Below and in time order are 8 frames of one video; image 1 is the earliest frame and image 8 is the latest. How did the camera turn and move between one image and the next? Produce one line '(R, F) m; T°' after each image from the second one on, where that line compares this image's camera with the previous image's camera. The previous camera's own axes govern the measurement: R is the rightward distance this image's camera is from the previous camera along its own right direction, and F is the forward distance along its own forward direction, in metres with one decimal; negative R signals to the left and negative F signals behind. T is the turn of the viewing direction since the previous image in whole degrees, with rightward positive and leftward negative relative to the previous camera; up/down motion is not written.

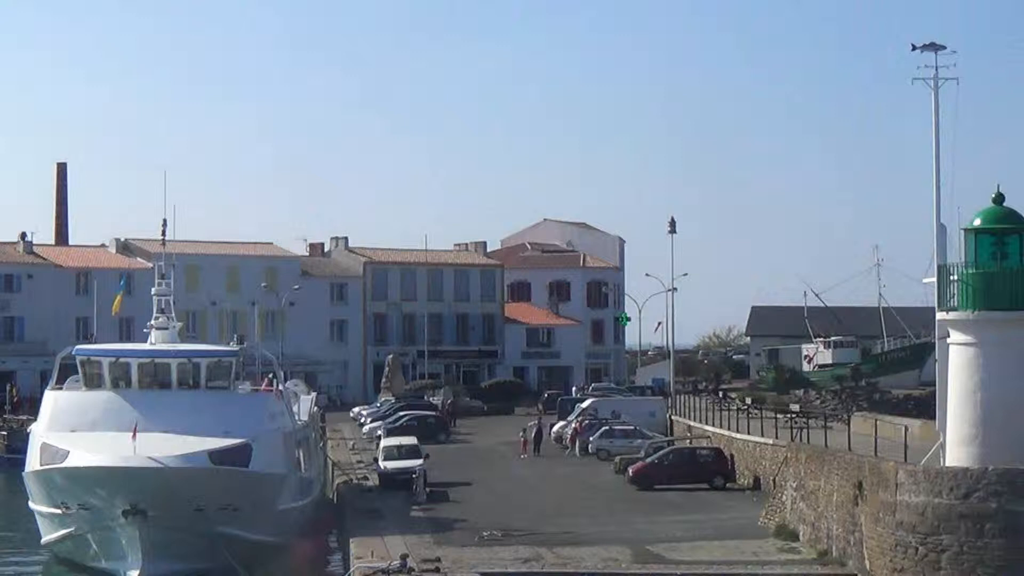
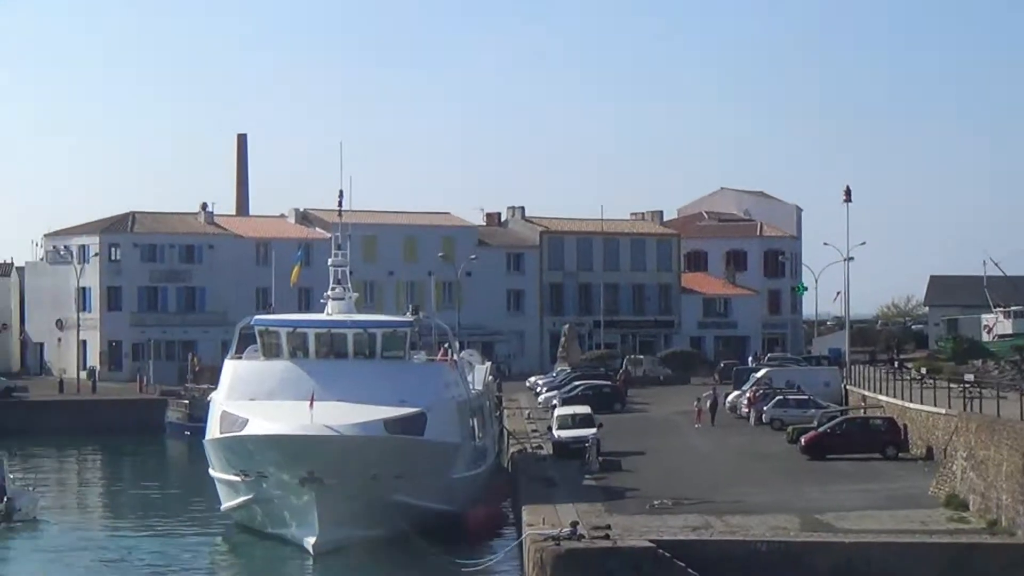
(+0.1, -0.3) m; -4°
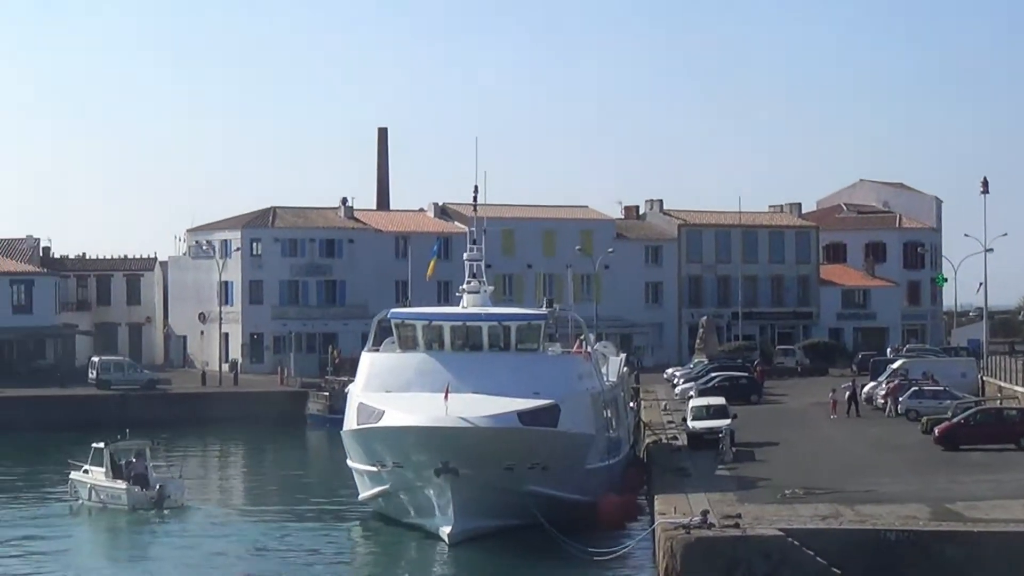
(+0.1, -0.4) m; -3°
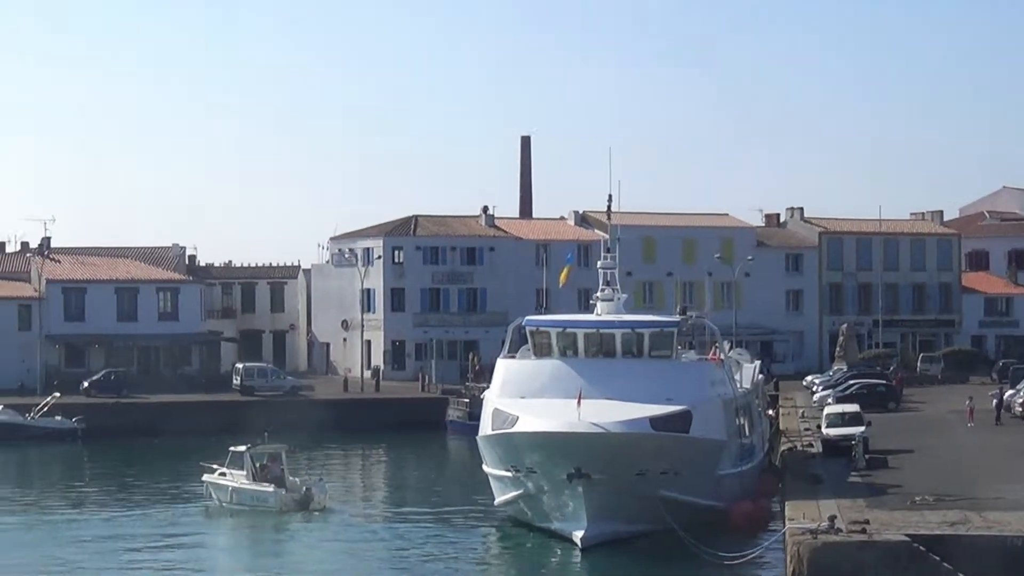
(+0.2, -0.4) m; -3°
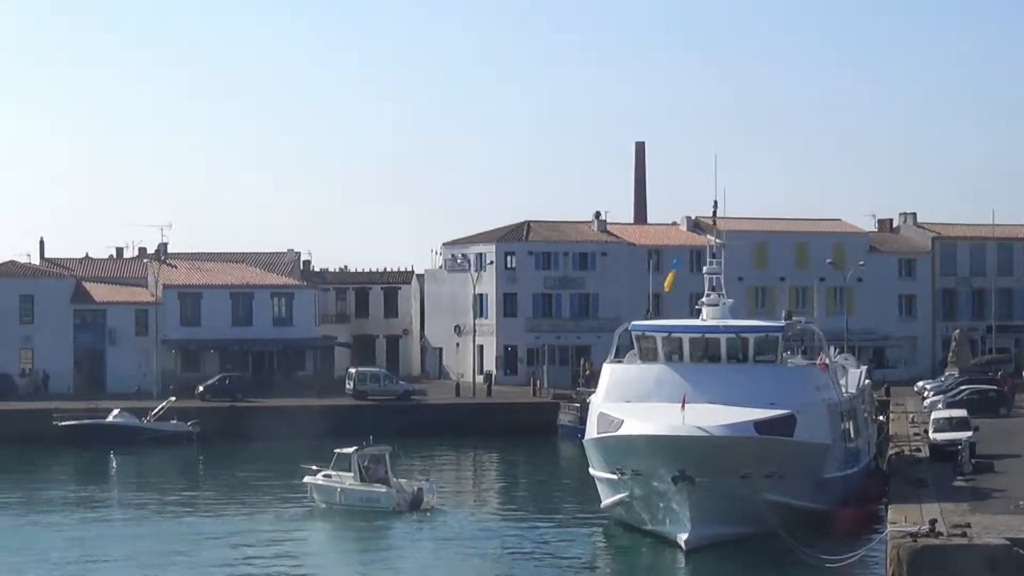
(+0.1, -0.4) m; -2°
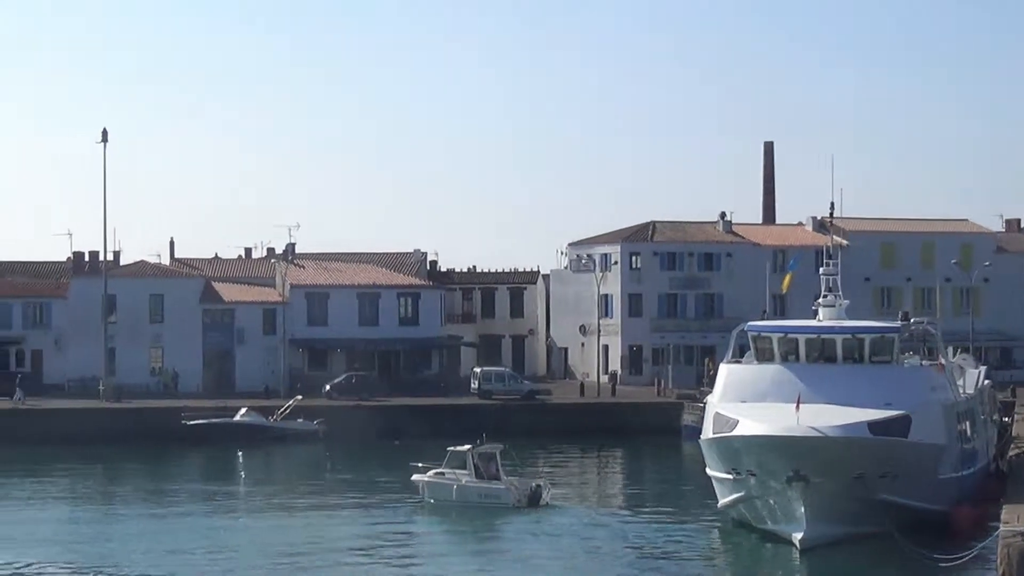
(+0.2, -0.4) m; -3°
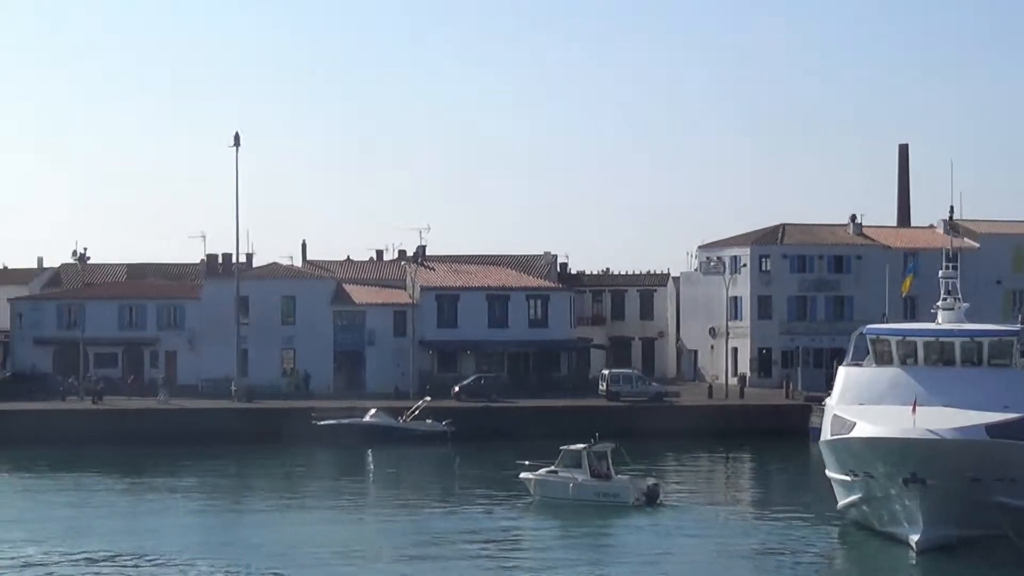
(+0.2, -0.4) m; -3°
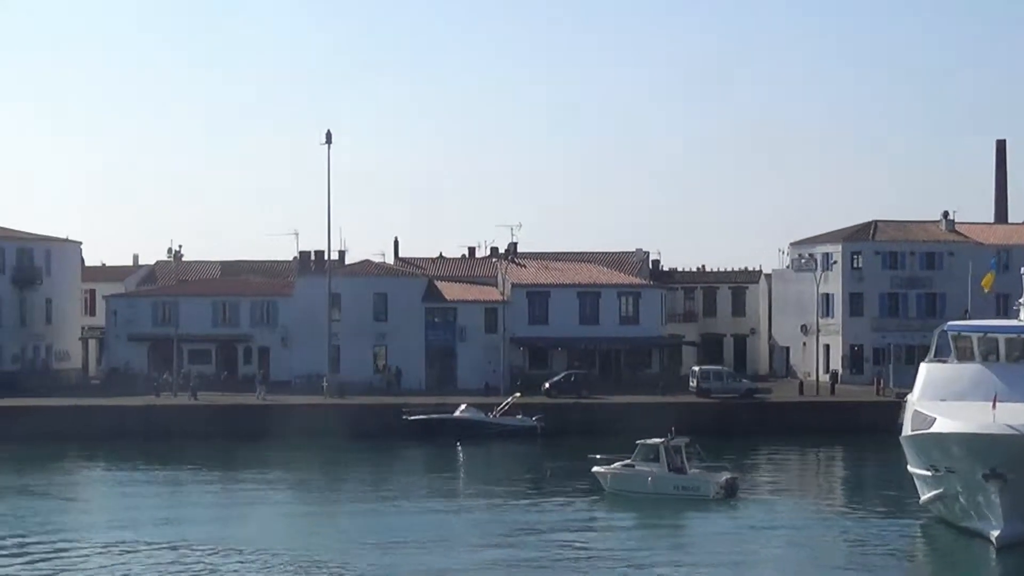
(+0.2, -0.3) m; -2°
